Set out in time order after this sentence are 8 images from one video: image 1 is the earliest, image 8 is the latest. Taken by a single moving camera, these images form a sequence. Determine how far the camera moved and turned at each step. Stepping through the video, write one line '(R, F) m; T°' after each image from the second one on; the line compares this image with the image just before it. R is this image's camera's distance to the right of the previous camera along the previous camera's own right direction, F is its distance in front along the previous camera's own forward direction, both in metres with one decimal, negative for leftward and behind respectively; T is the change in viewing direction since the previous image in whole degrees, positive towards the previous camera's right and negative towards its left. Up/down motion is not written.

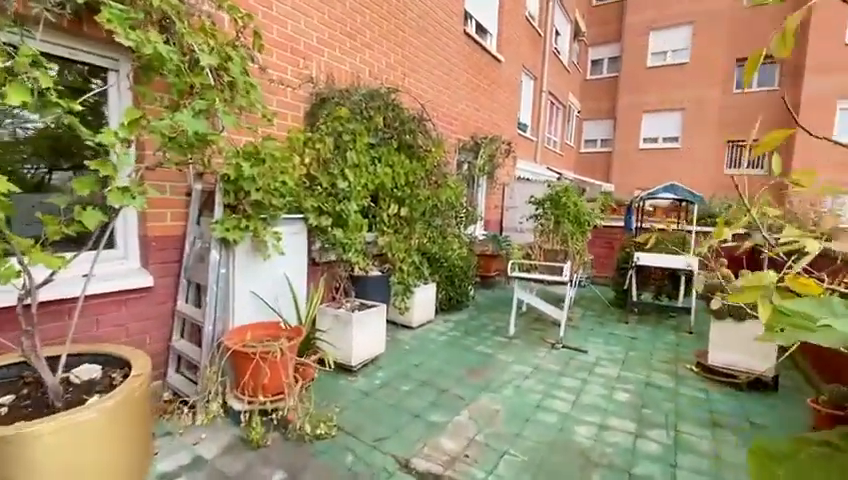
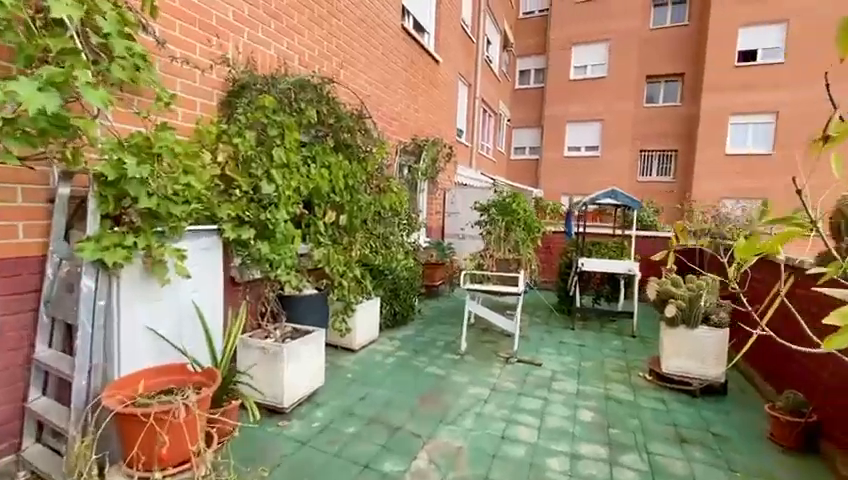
(-0.1, +0.4) m; +10°
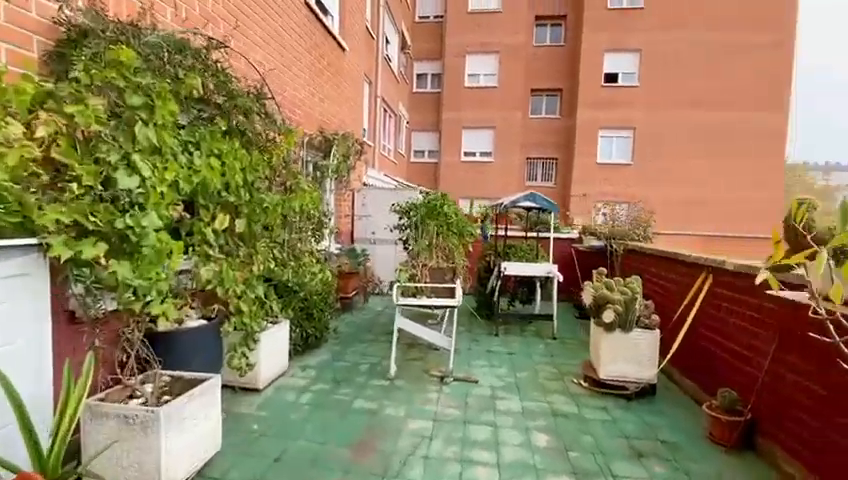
(-0.2, +0.6) m; +15°
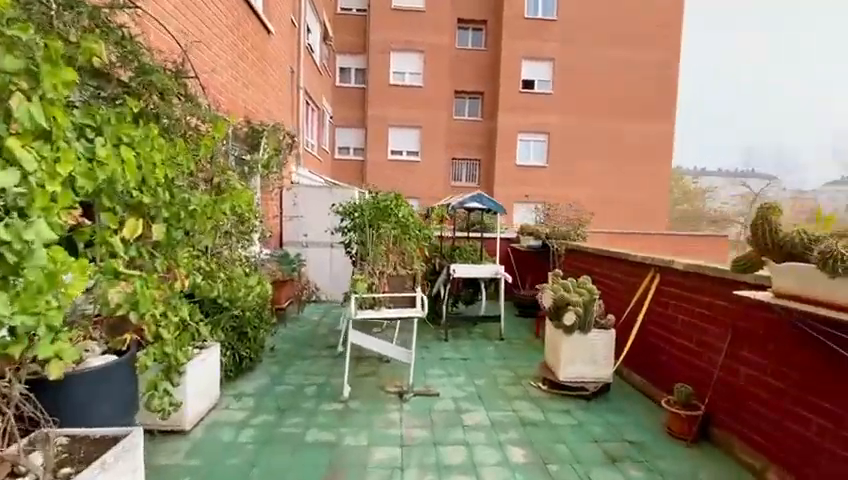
(-0.3, +0.3) m; +11°
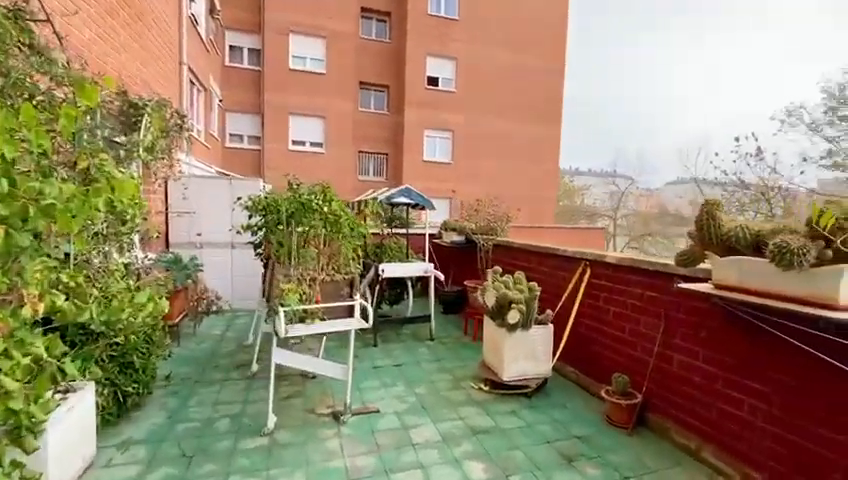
(-0.3, +0.3) m; +14°
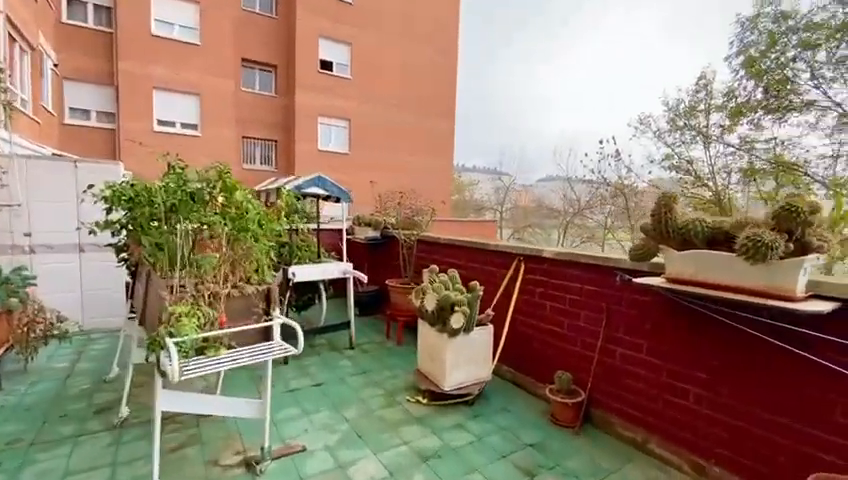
(-0.3, +0.5) m; +15°
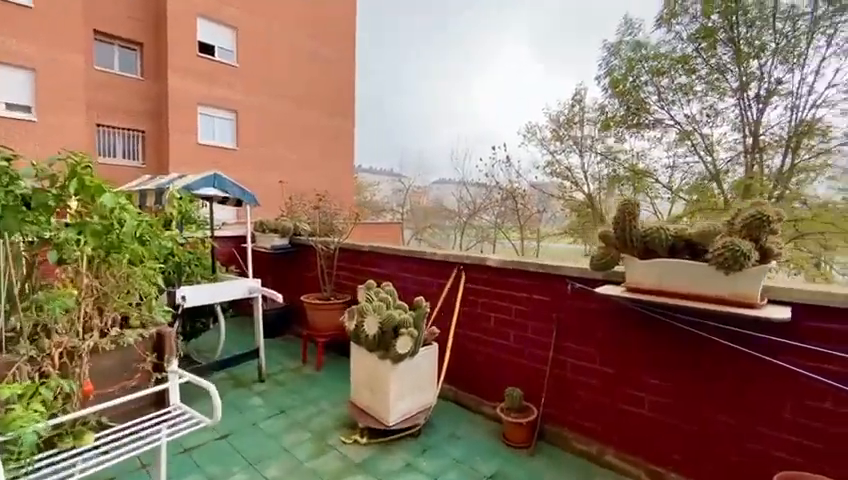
(-0.2, +0.4) m; +15°
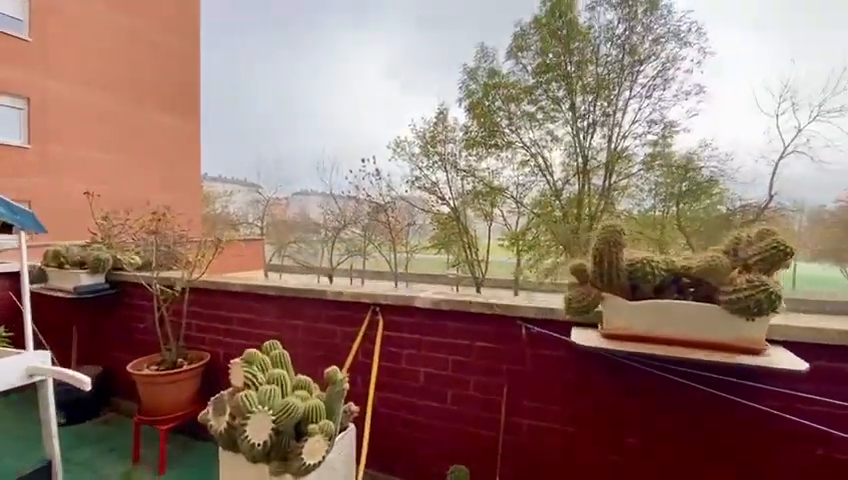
(-0.2, +0.8) m; +19°
